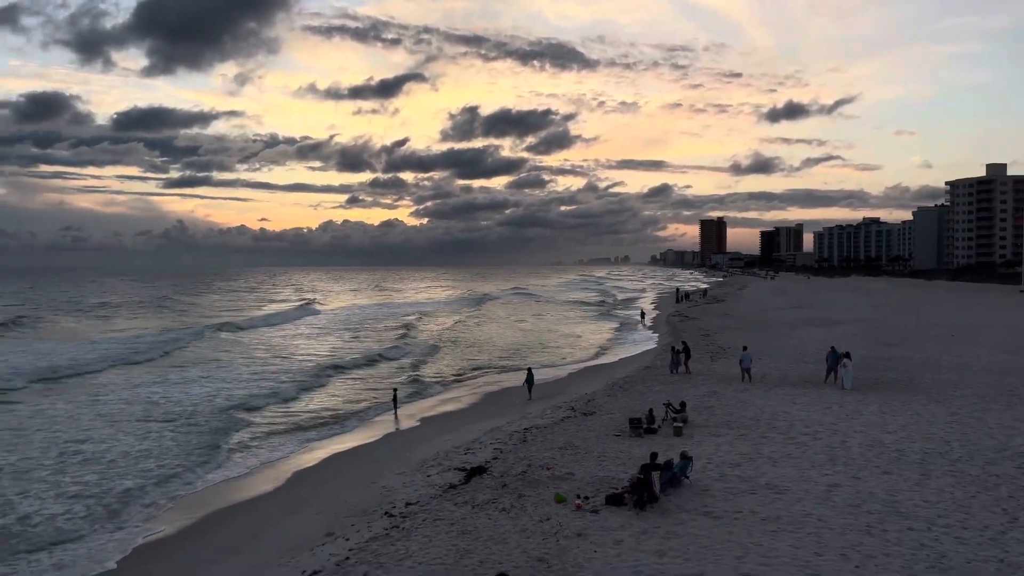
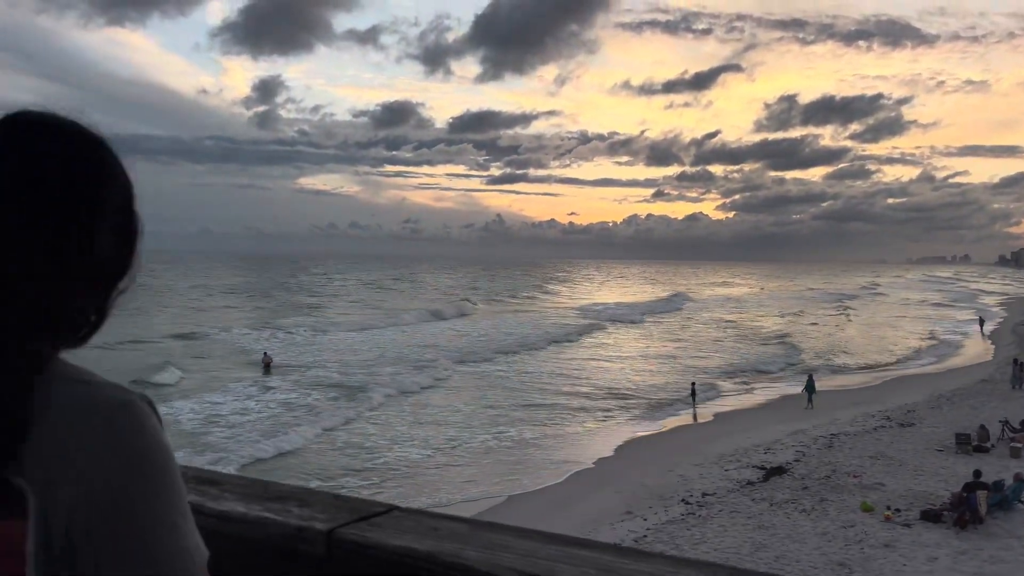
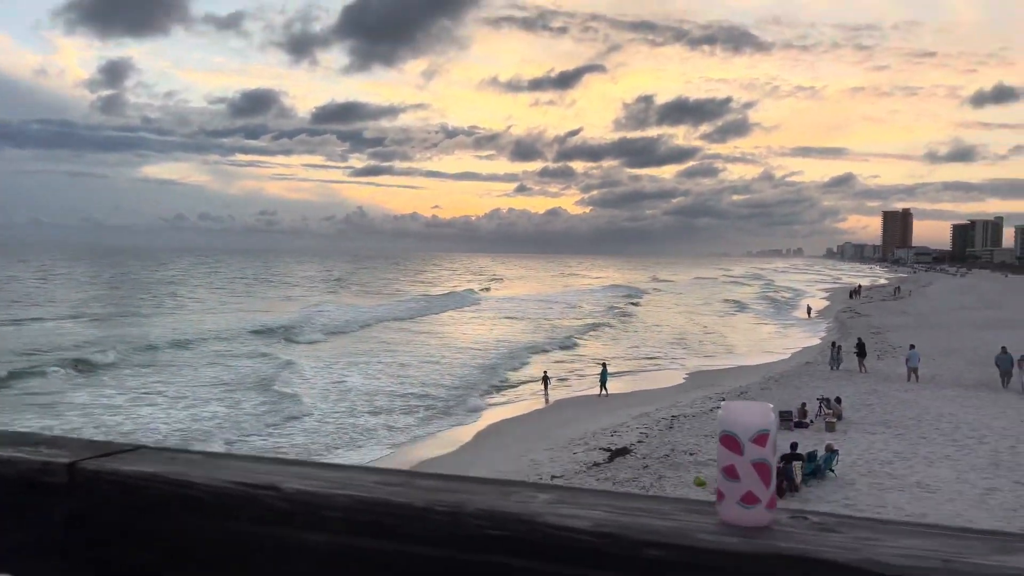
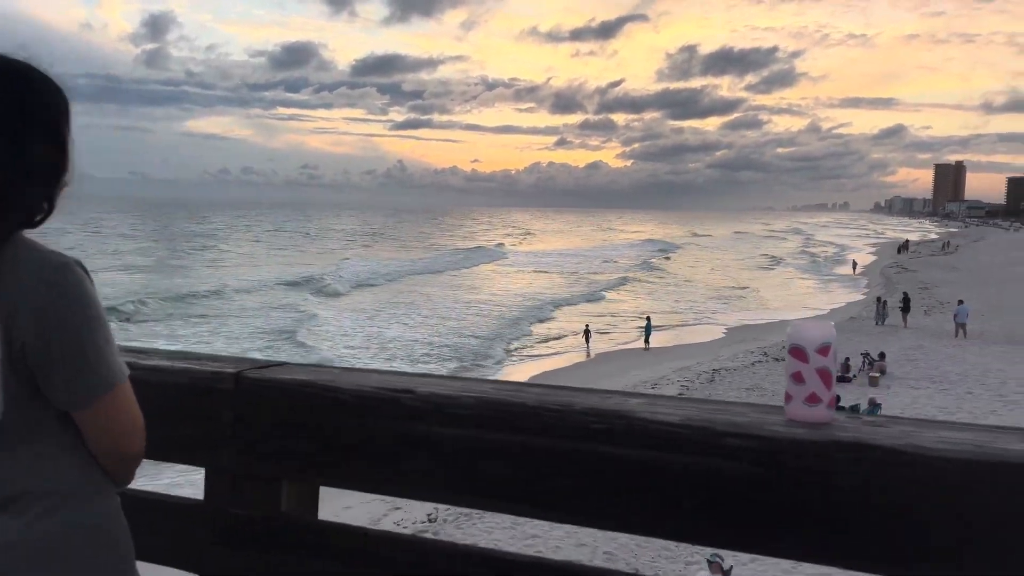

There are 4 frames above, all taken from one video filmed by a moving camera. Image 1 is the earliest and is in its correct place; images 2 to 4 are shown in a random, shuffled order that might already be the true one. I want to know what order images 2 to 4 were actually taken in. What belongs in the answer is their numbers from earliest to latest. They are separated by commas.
2, 4, 3
